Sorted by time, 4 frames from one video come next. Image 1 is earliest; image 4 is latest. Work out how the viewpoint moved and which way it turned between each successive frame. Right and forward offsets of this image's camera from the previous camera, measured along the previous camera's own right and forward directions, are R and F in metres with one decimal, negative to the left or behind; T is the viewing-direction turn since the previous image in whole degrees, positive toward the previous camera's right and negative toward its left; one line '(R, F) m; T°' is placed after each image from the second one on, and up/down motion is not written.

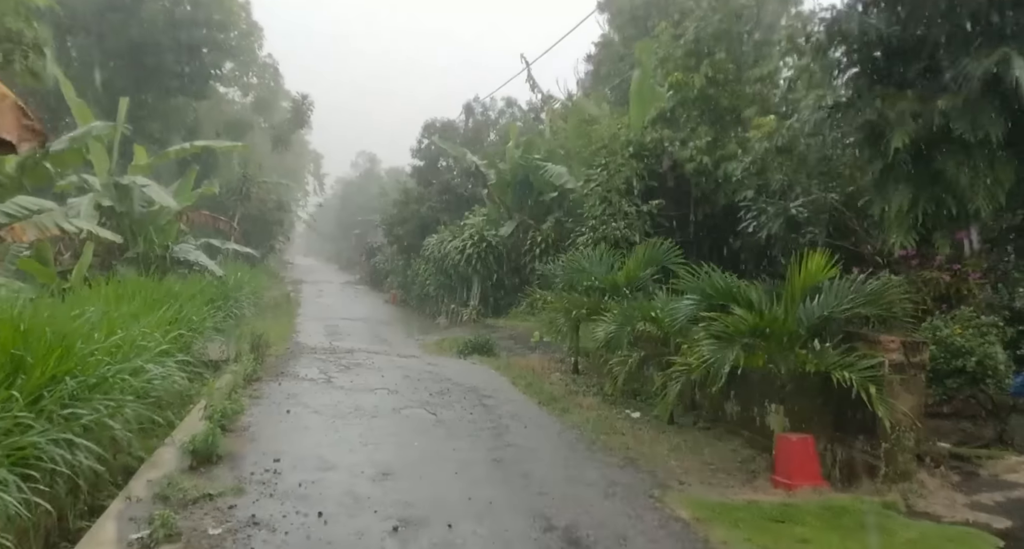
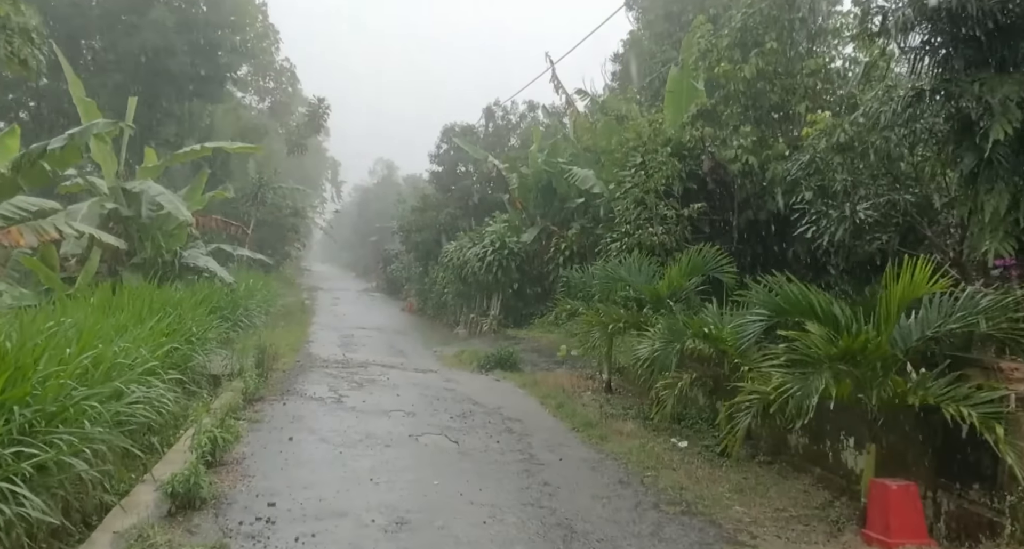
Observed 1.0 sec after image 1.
(-0.1, +0.7) m; -1°
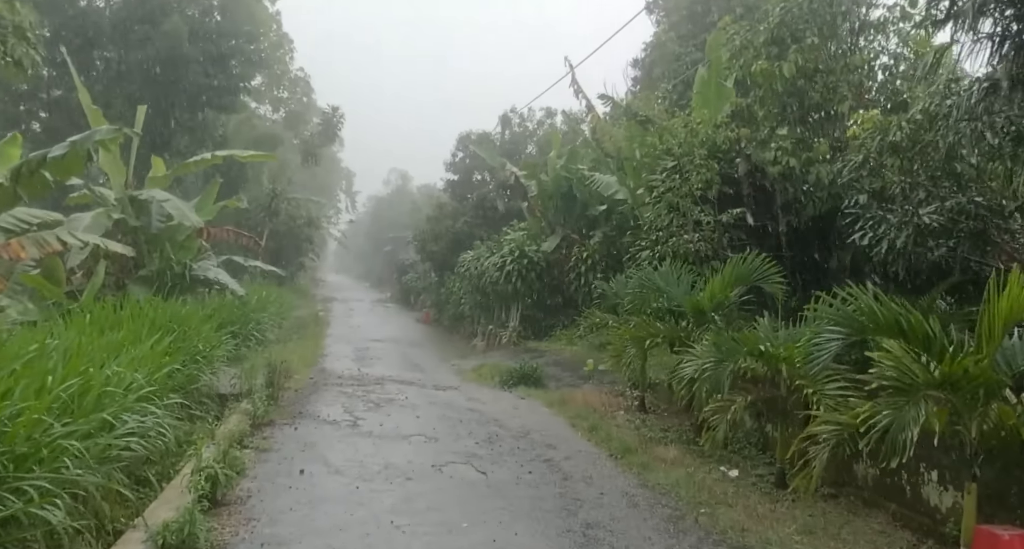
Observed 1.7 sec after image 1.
(-0.1, +0.5) m; -1°
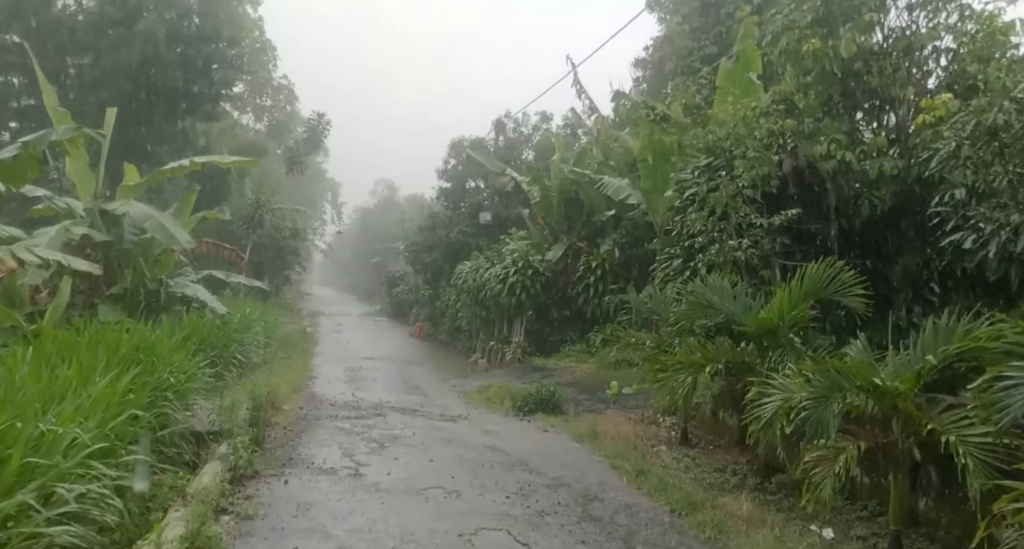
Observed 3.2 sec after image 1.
(-0.3, +1.0) m; +1°
